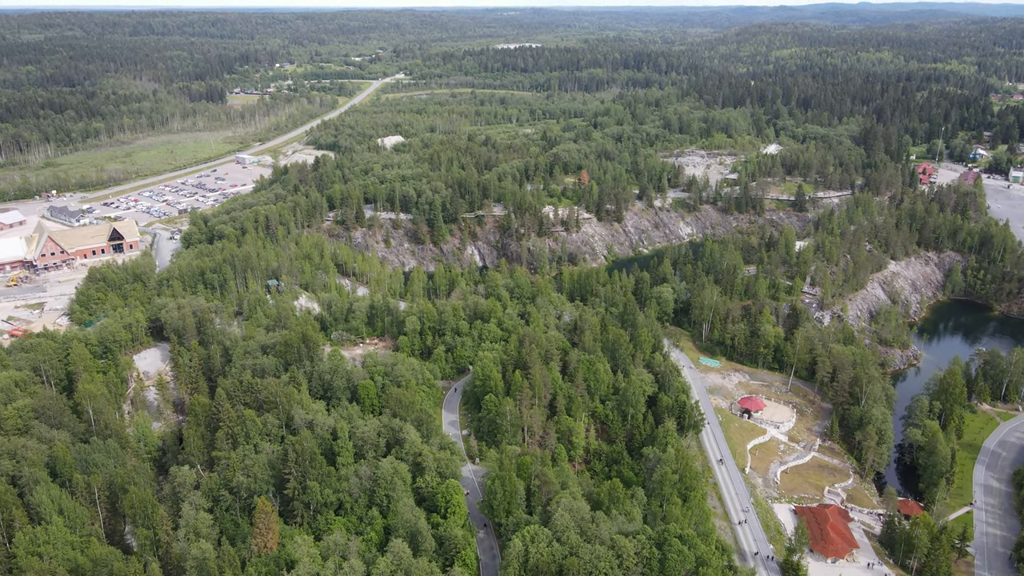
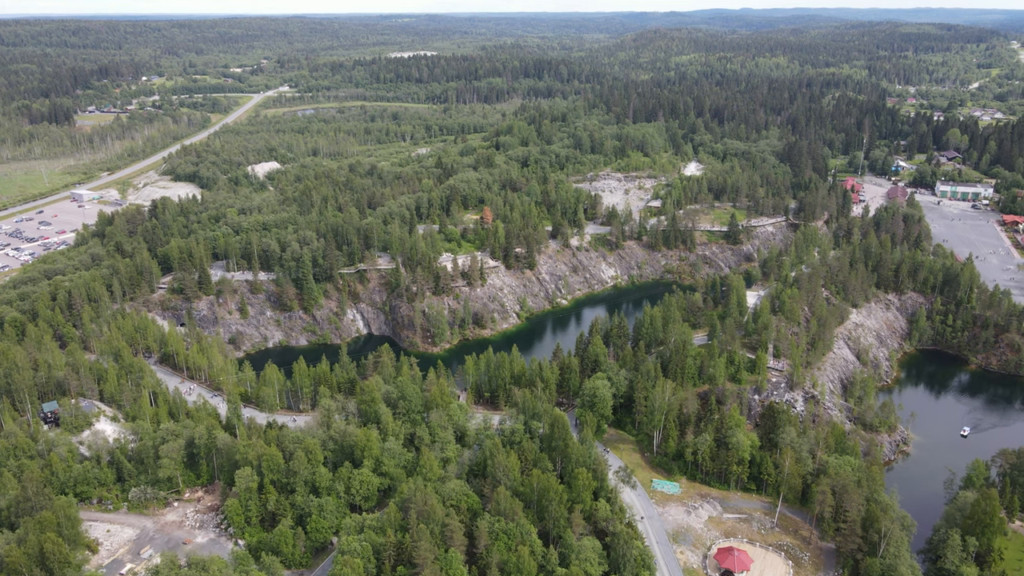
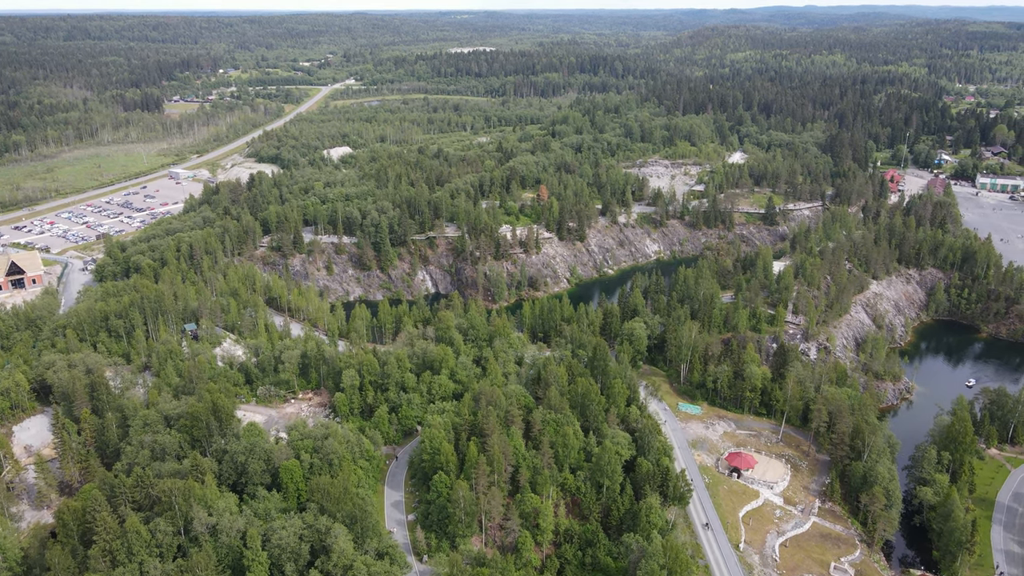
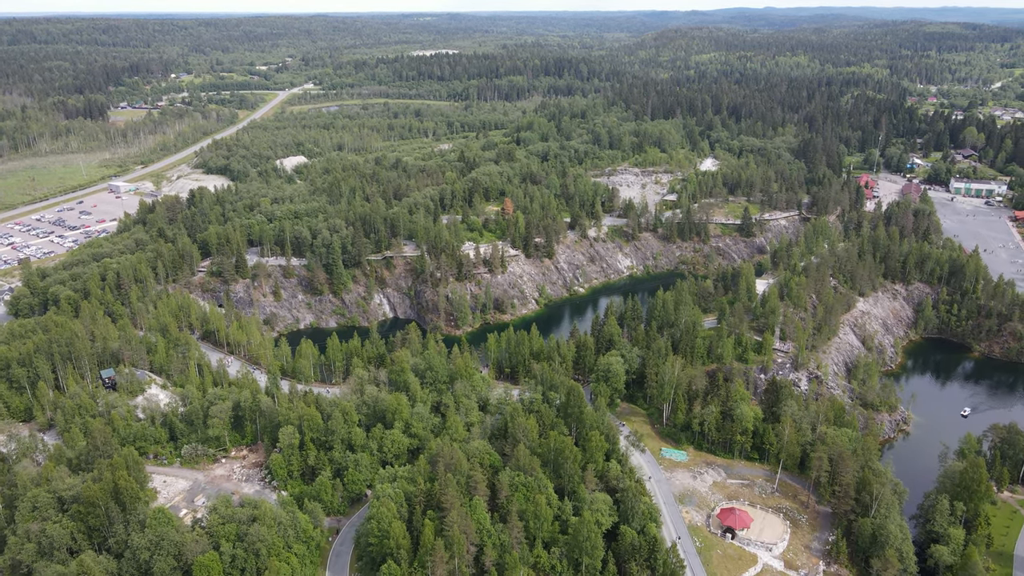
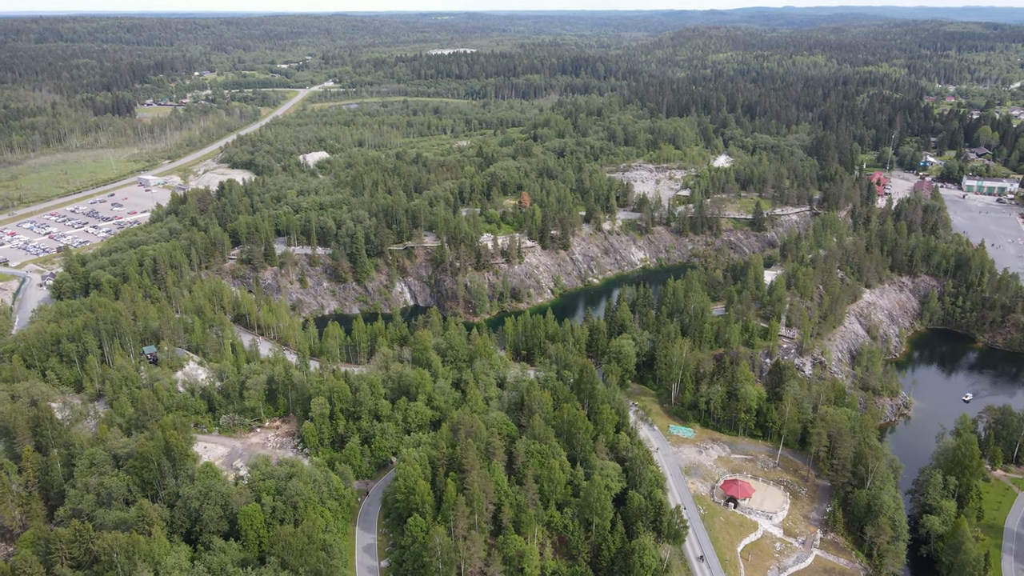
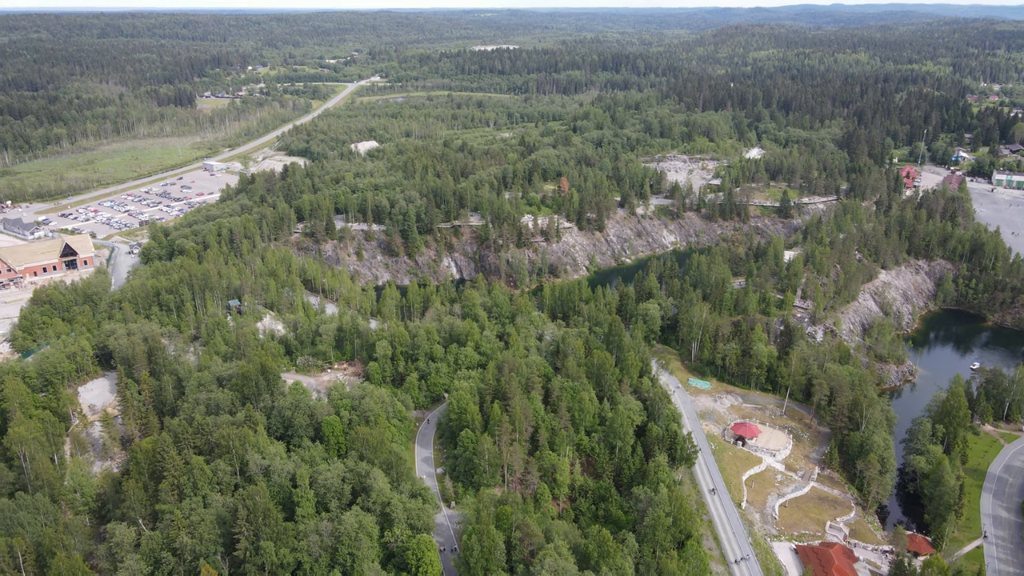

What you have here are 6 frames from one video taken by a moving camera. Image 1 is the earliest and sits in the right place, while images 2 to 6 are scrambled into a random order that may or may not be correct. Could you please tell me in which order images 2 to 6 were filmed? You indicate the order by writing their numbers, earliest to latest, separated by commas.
6, 3, 5, 4, 2
